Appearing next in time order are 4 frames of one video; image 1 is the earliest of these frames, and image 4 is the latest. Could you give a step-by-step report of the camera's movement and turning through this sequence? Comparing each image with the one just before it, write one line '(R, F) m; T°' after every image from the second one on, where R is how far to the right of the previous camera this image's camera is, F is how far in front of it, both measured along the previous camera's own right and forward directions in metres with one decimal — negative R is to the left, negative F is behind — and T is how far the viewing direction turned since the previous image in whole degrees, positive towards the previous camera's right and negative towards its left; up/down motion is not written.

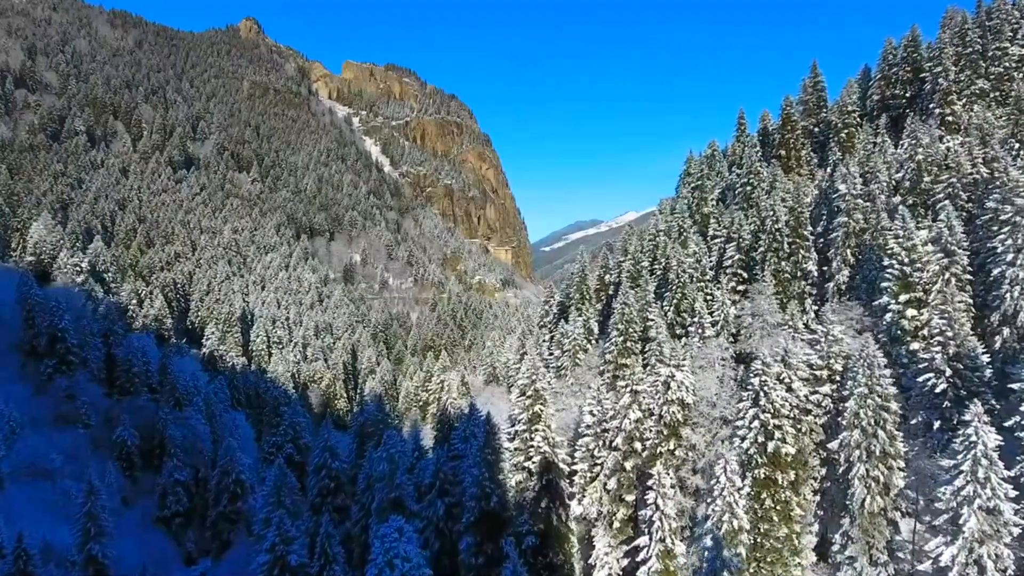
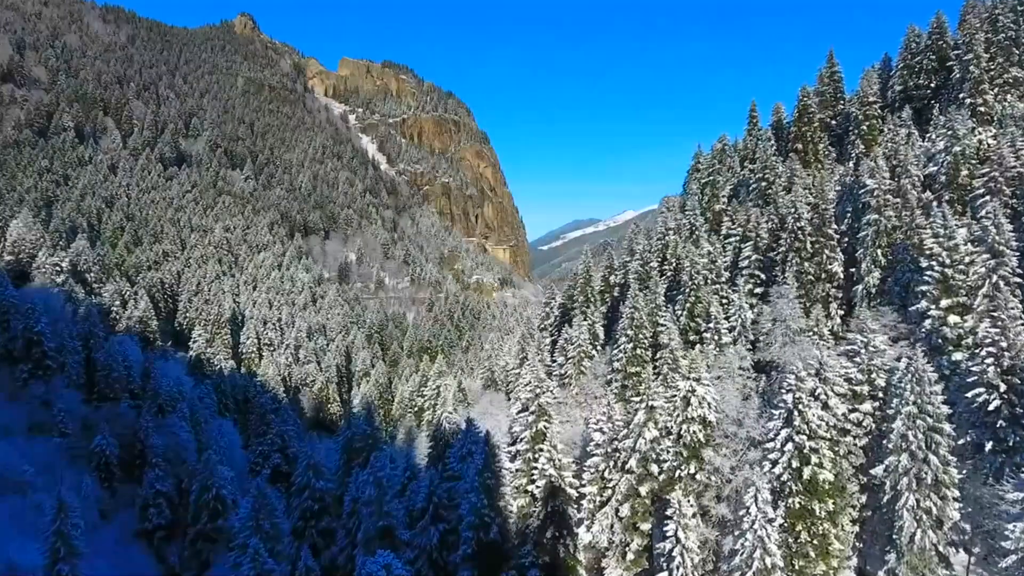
(-0.2, +3.5) m; 0°
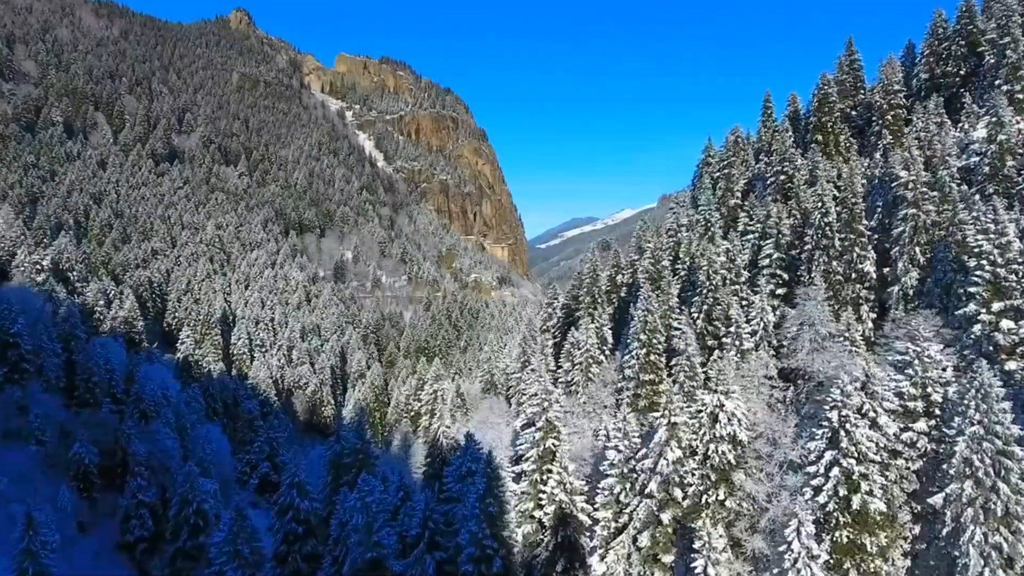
(-0.4, +3.4) m; 0°
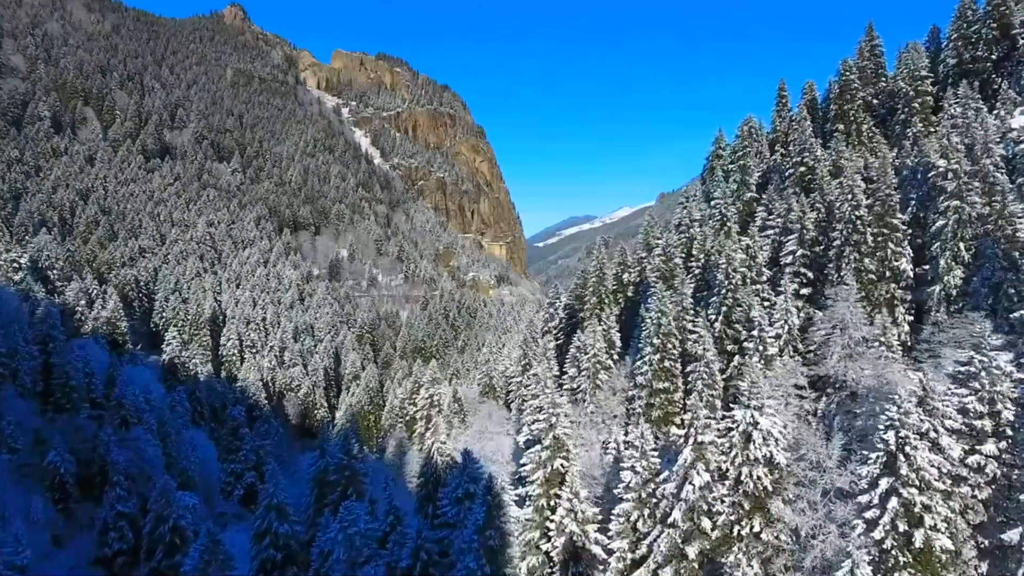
(-0.3, +3.4) m; 0°
